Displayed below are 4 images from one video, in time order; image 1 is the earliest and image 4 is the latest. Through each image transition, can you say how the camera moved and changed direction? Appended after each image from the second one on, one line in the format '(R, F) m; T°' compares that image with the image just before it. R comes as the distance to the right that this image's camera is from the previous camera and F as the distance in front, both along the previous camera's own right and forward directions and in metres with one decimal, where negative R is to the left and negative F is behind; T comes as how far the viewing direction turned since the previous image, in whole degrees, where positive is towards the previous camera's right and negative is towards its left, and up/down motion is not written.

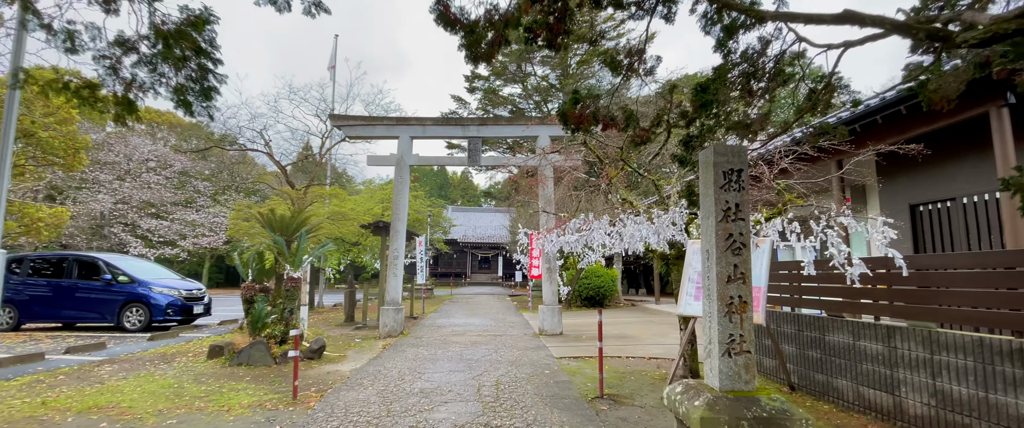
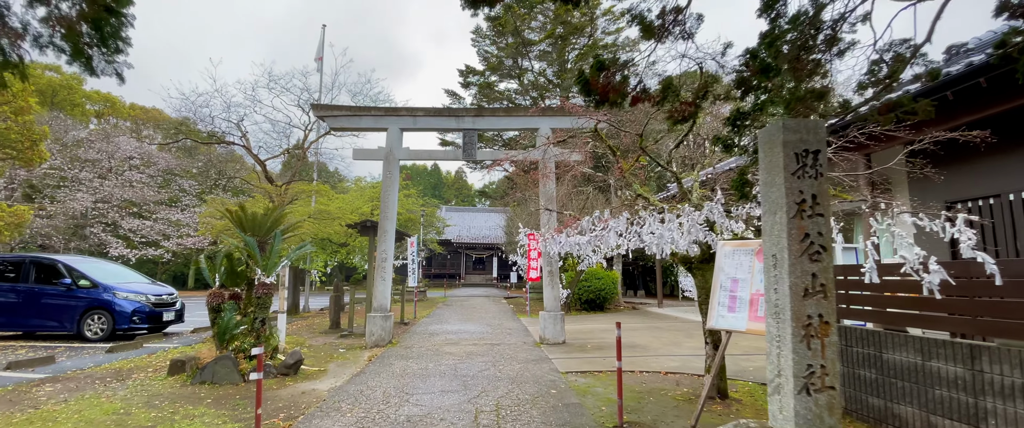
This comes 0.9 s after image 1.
(-0.1, +0.7) m; +1°
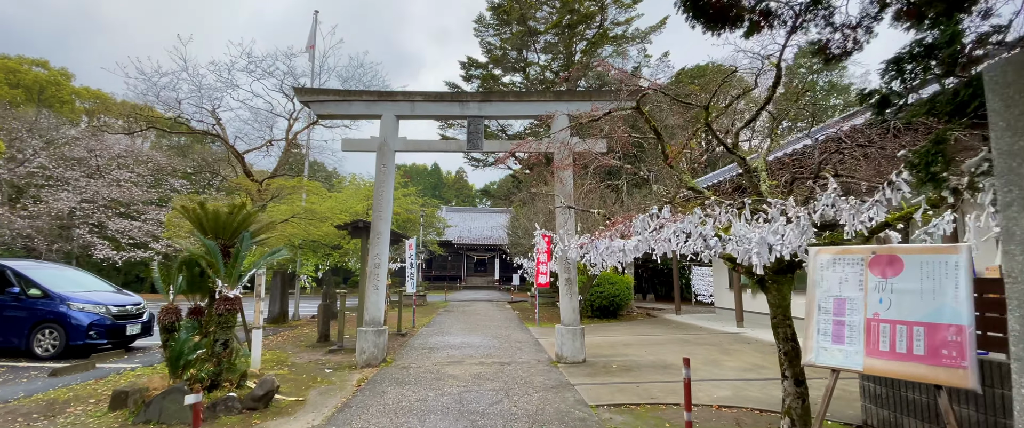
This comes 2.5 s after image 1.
(-0.2, +1.0) m; 0°
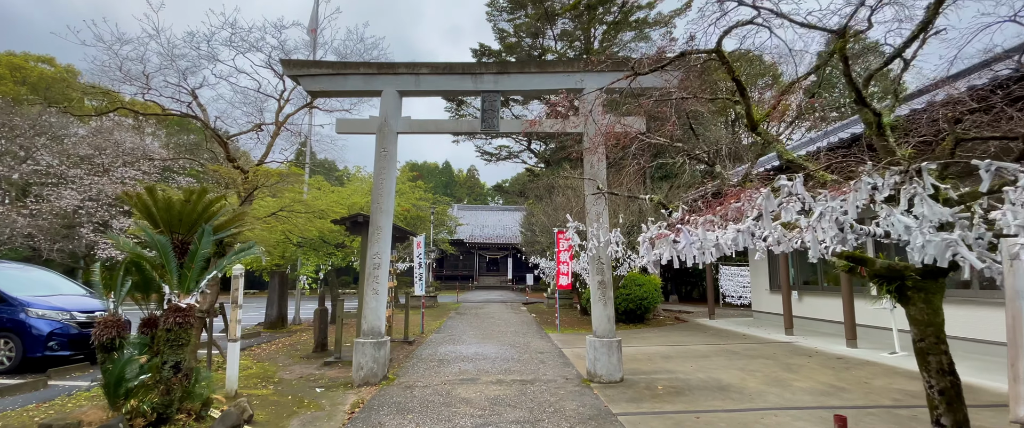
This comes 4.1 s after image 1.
(-0.1, +1.1) m; -1°
